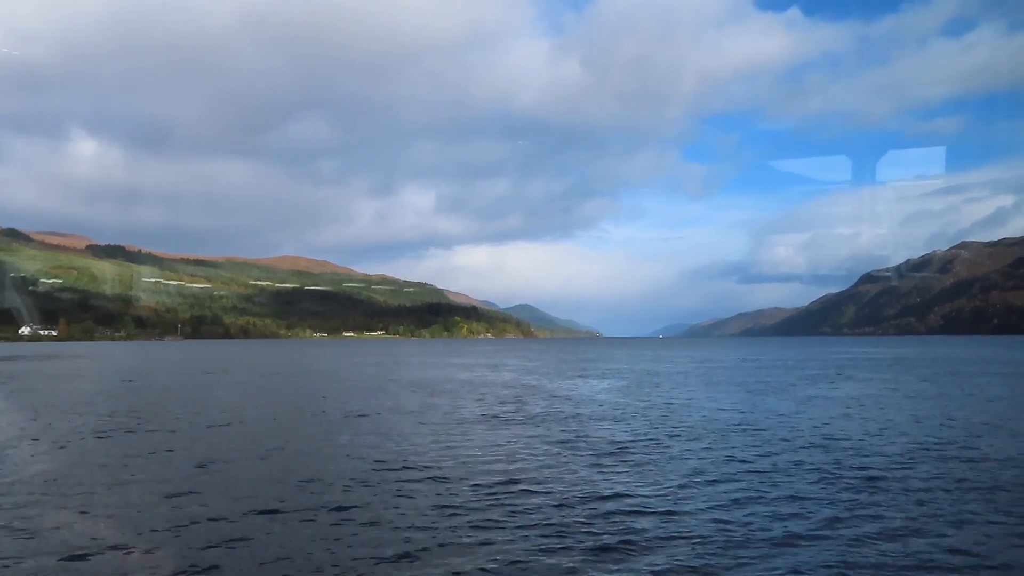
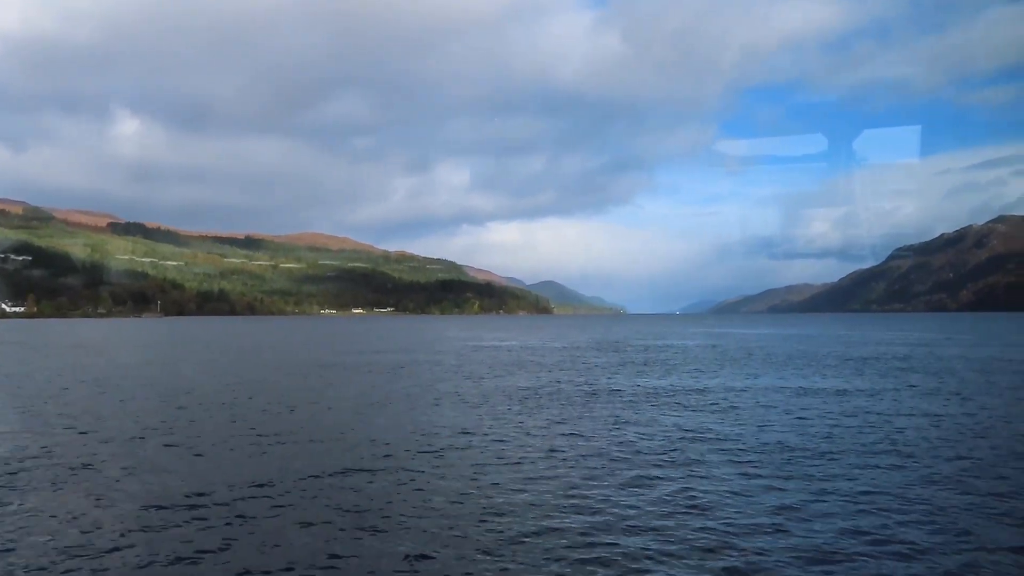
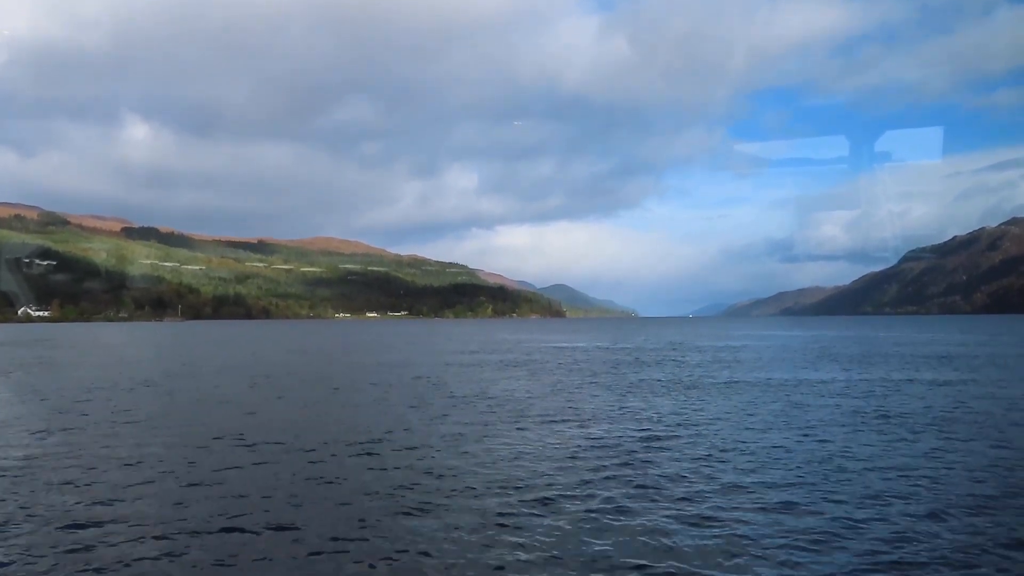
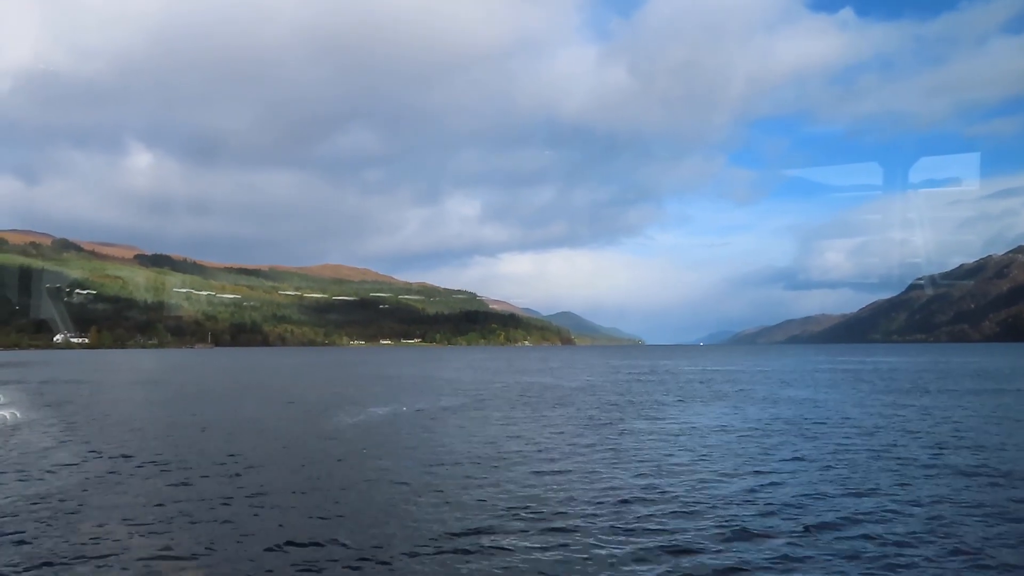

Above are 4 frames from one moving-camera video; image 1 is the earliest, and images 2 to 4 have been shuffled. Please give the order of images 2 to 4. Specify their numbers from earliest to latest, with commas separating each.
4, 3, 2
